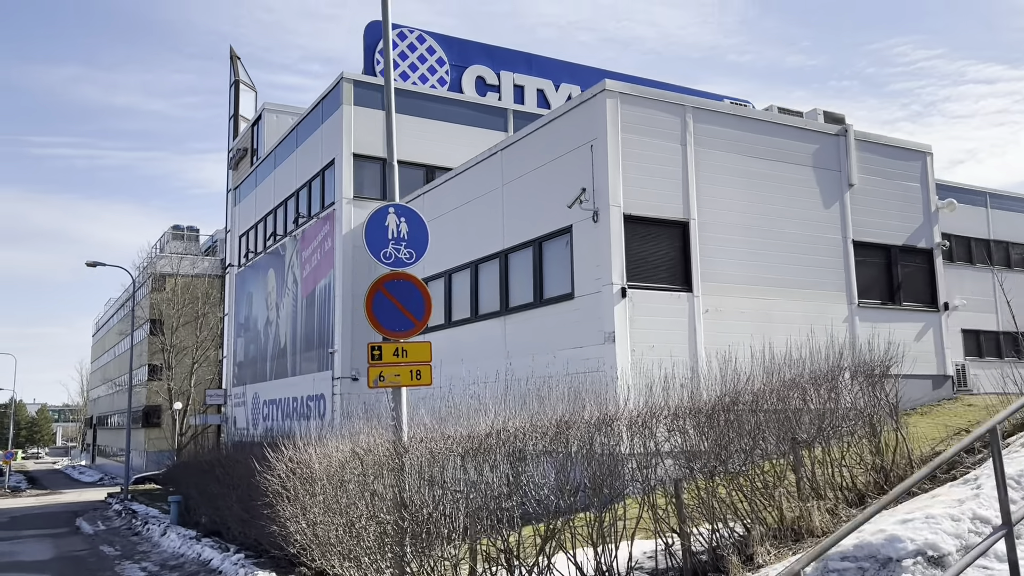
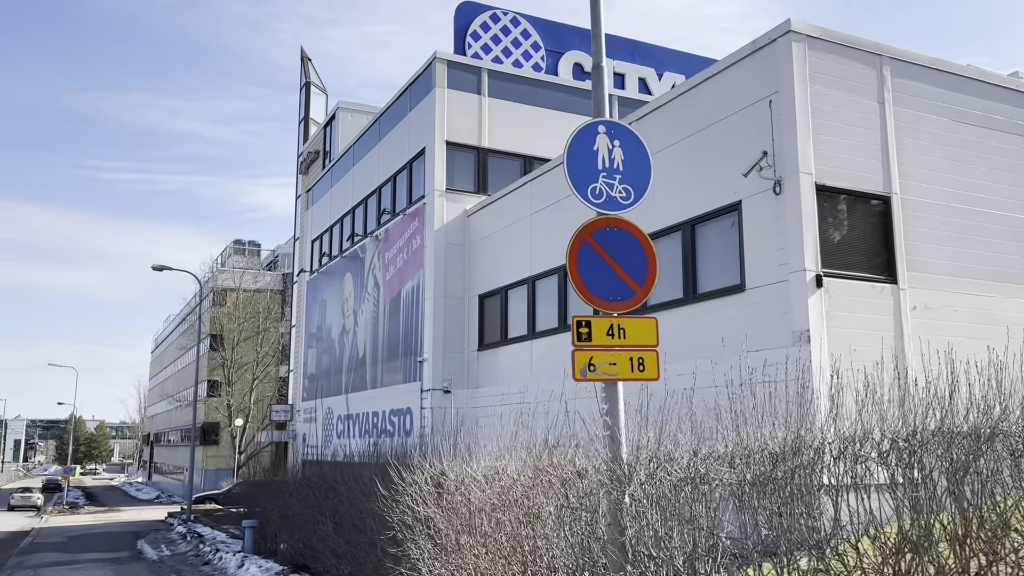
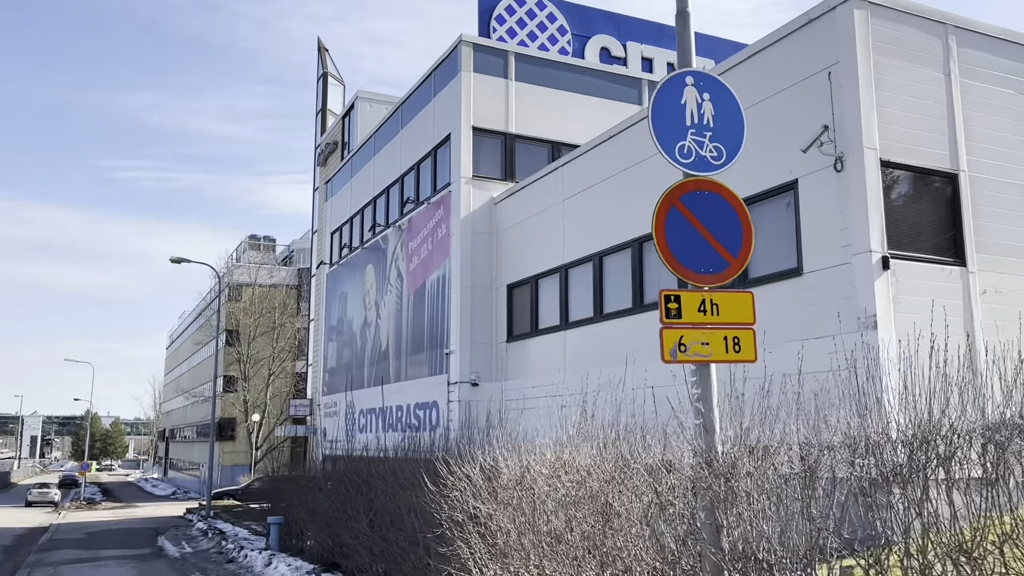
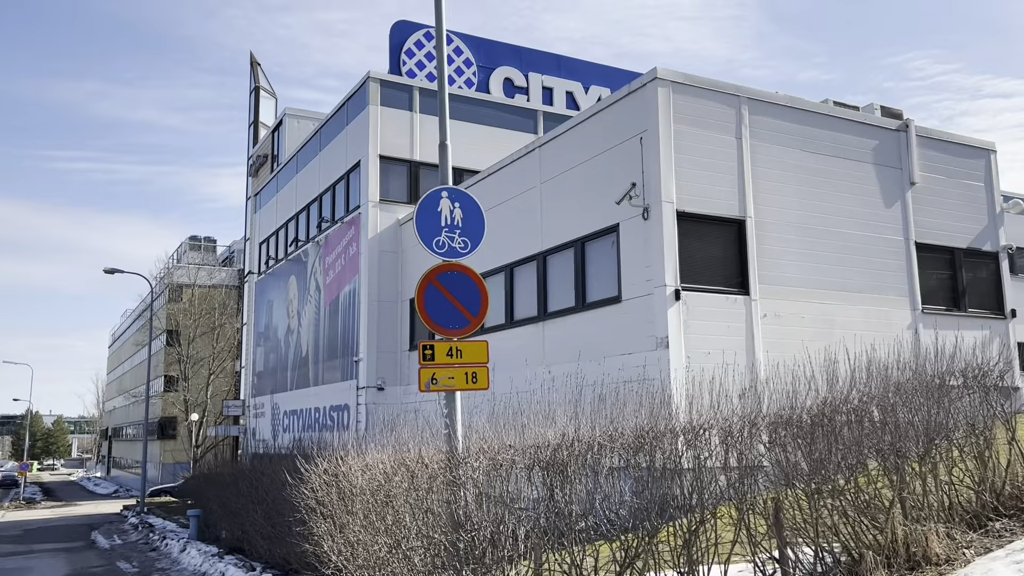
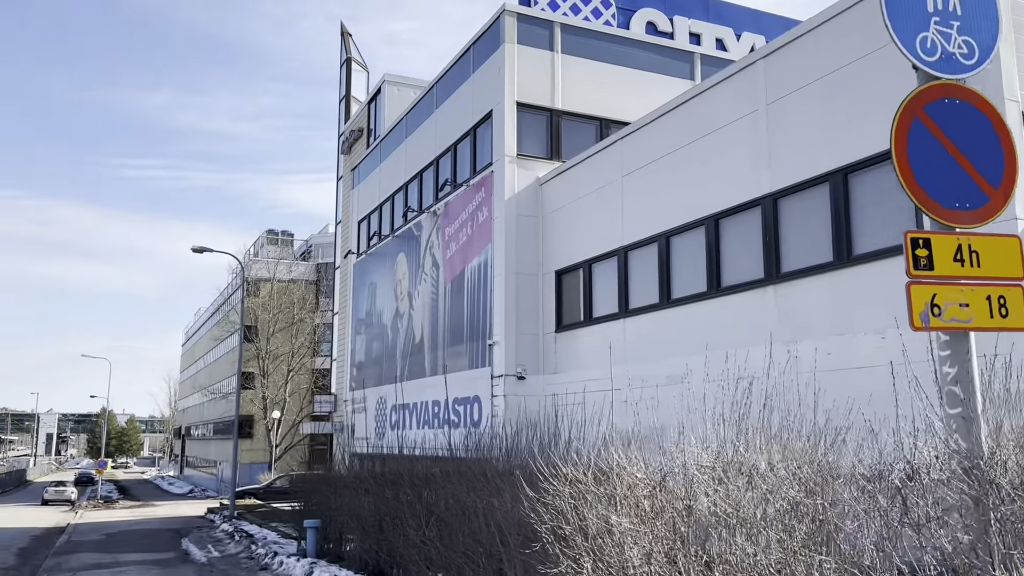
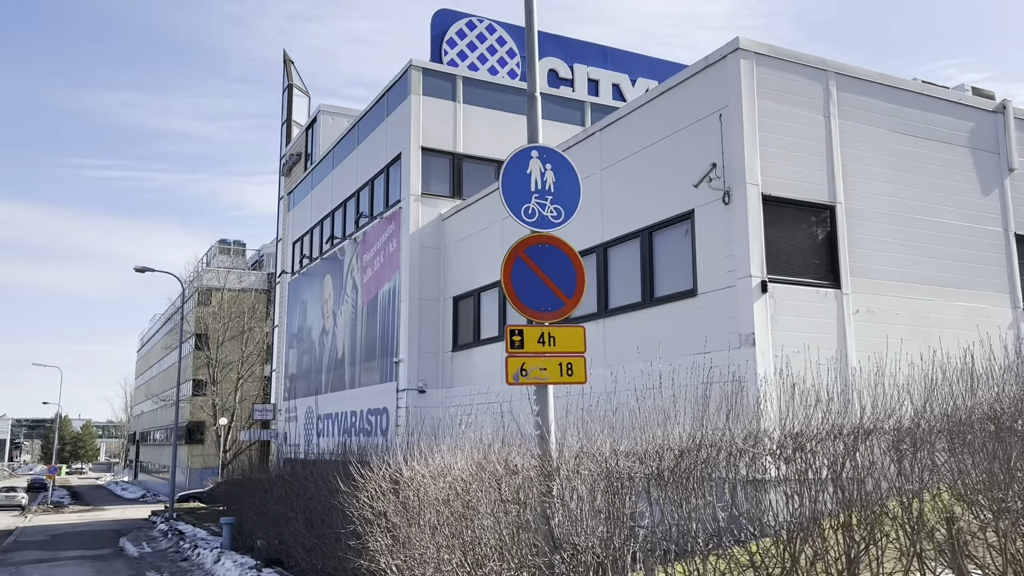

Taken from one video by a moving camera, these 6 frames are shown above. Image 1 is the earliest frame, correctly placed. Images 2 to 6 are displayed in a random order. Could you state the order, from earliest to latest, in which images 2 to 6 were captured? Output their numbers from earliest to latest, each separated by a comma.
4, 6, 2, 3, 5
